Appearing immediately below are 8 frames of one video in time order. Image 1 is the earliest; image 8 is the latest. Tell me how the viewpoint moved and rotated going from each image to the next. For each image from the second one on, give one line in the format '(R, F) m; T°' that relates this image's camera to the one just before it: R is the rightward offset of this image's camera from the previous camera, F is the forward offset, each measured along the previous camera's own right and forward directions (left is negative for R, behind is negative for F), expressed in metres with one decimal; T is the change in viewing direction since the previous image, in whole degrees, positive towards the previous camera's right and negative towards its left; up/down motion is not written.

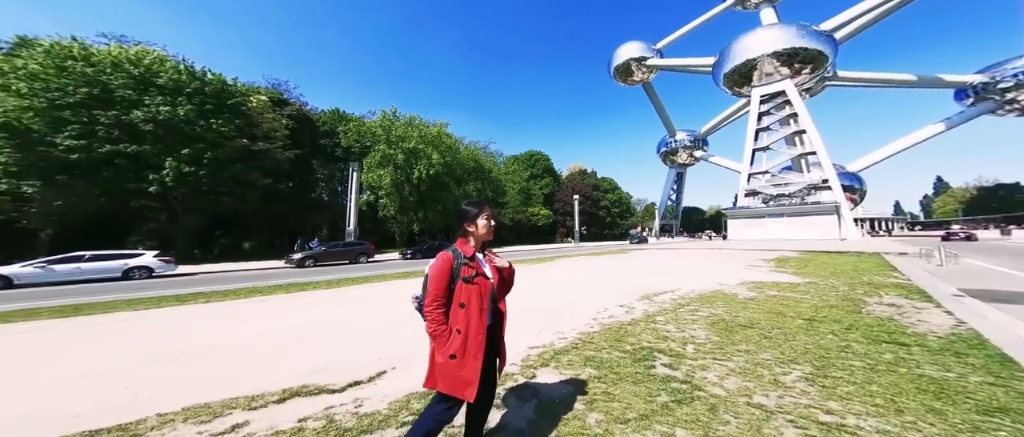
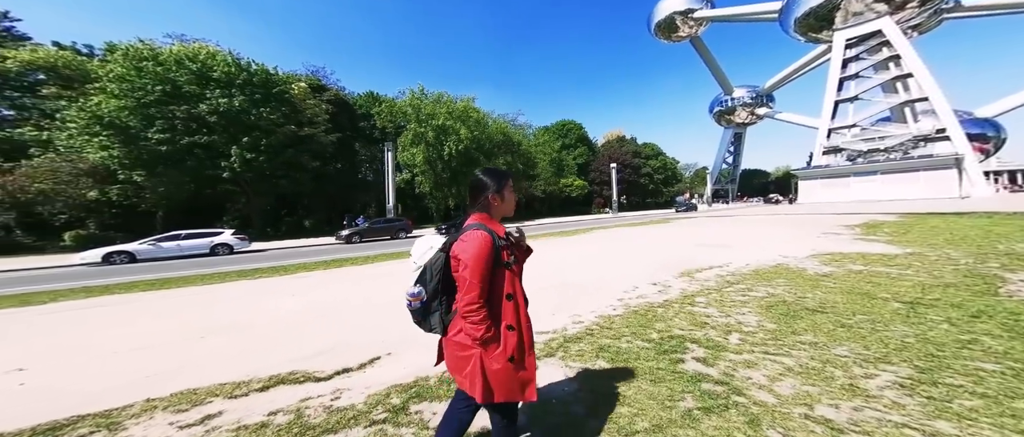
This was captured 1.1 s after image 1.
(+0.5, +0.6) m; -8°
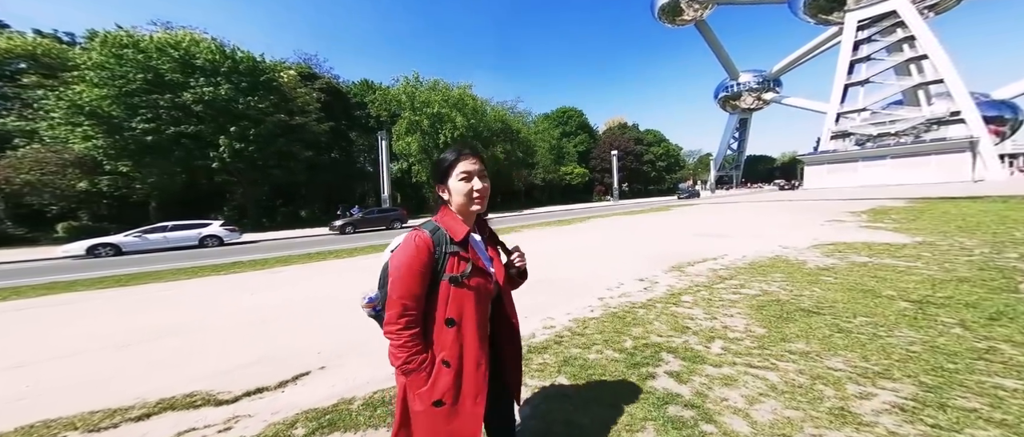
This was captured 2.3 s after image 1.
(+0.5, +0.5) m; -1°
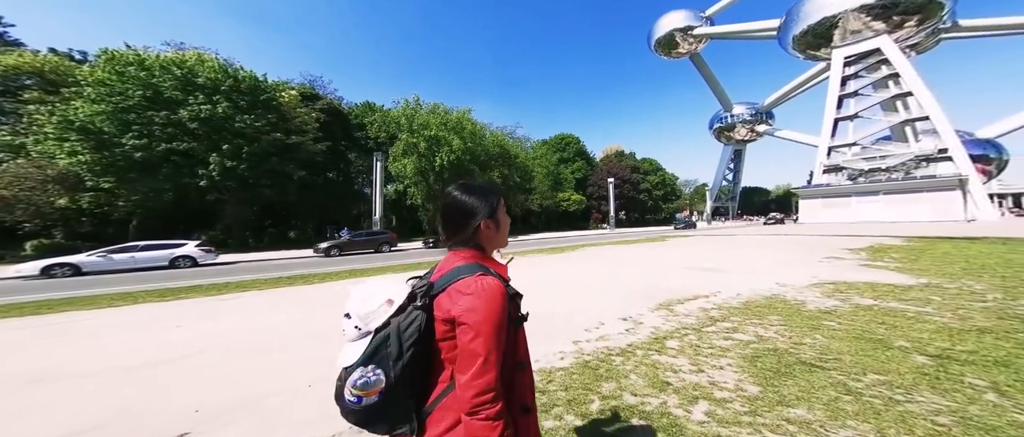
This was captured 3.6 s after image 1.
(+0.4, +0.4) m; 0°
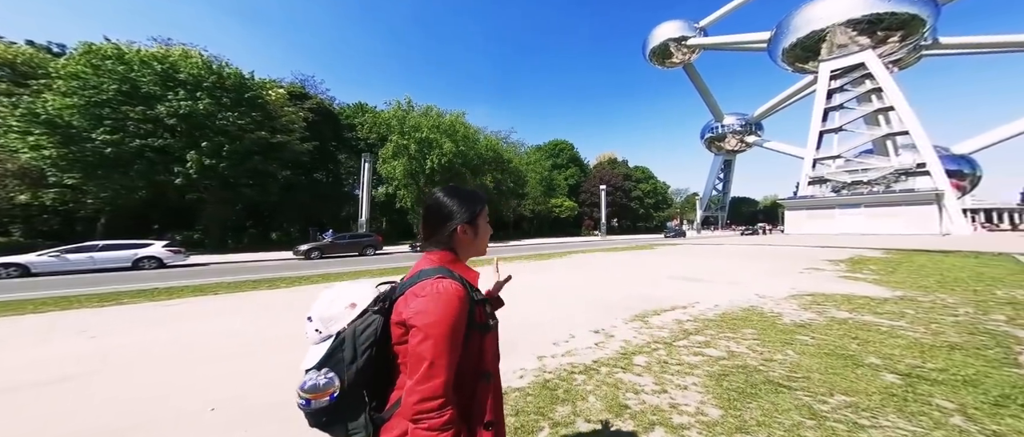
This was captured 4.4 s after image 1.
(+0.3, +0.2) m; +1°
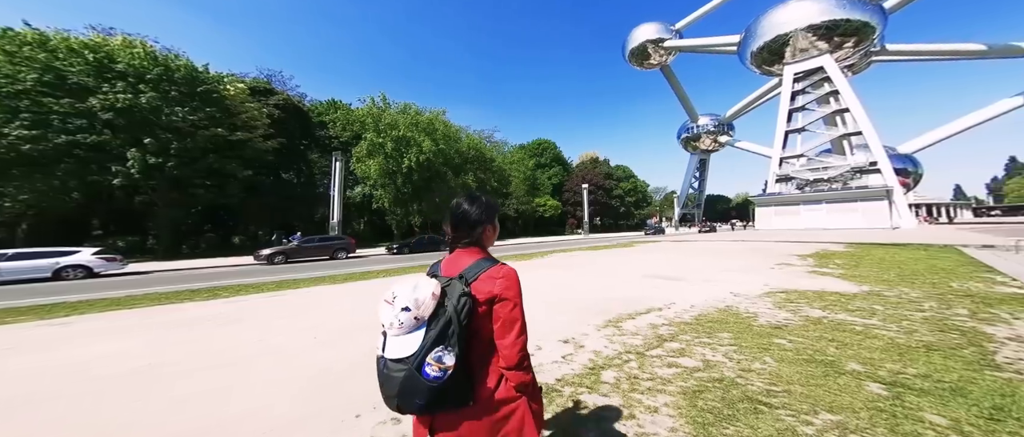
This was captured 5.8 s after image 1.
(+0.3, +0.5) m; +3°
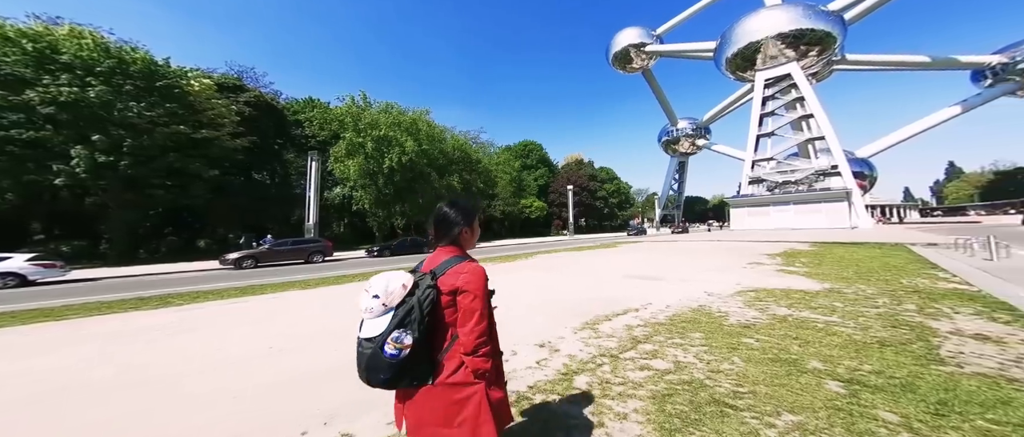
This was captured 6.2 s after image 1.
(+0.1, 0.0) m; +3°
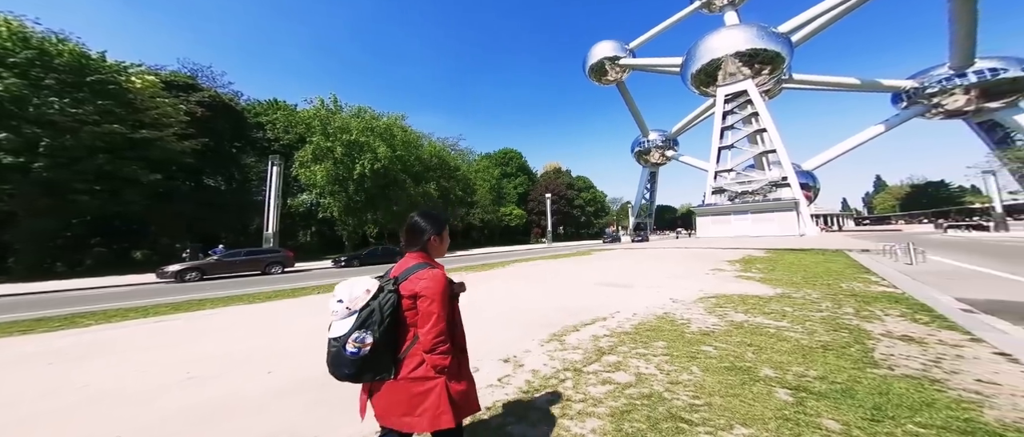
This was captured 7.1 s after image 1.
(+0.1, +0.1) m; +4°
